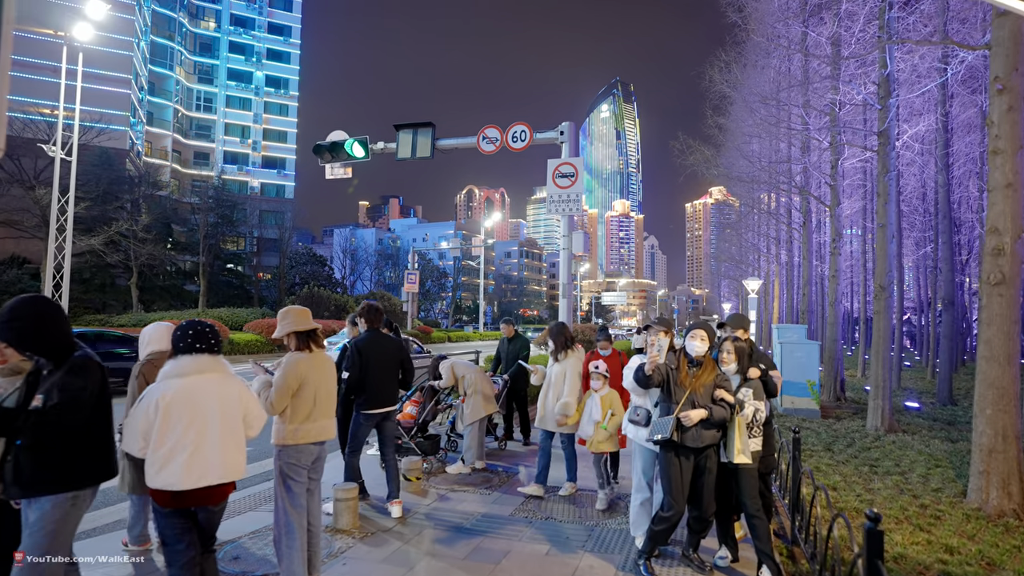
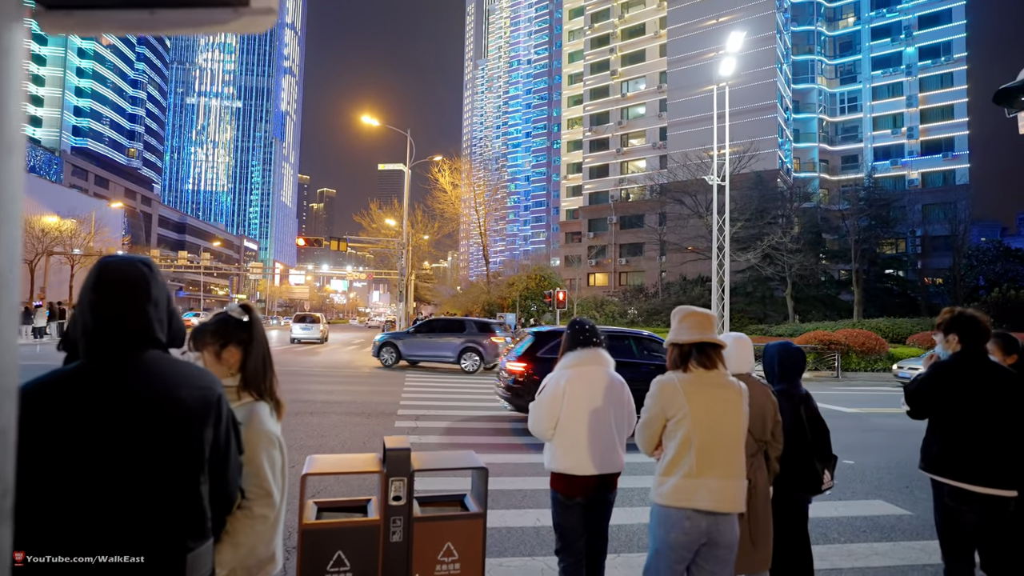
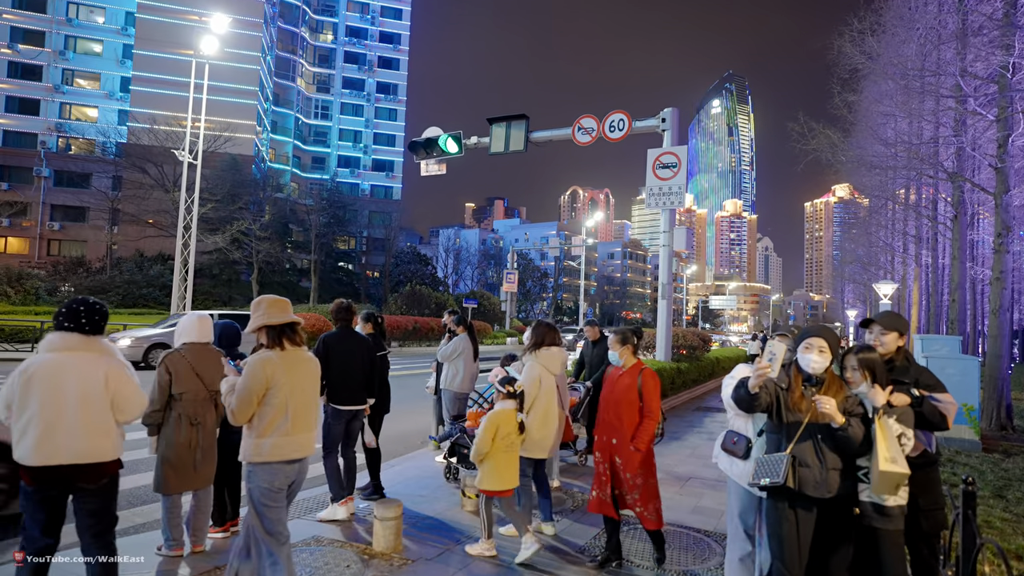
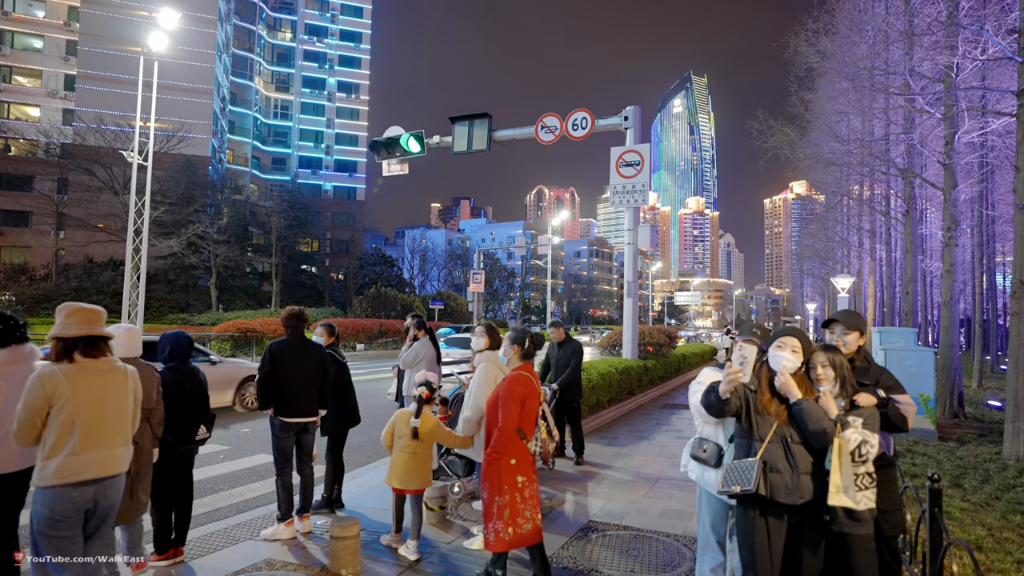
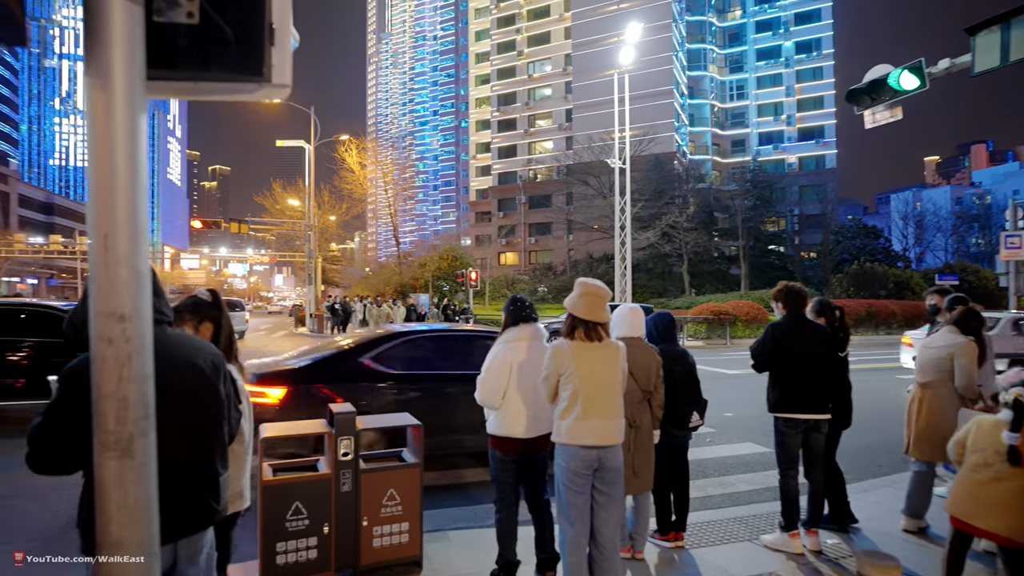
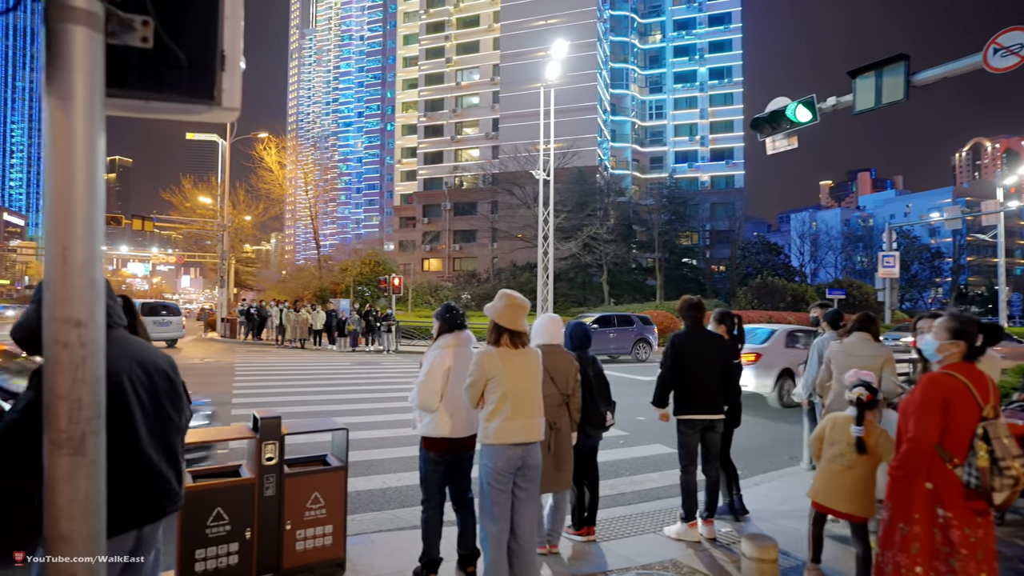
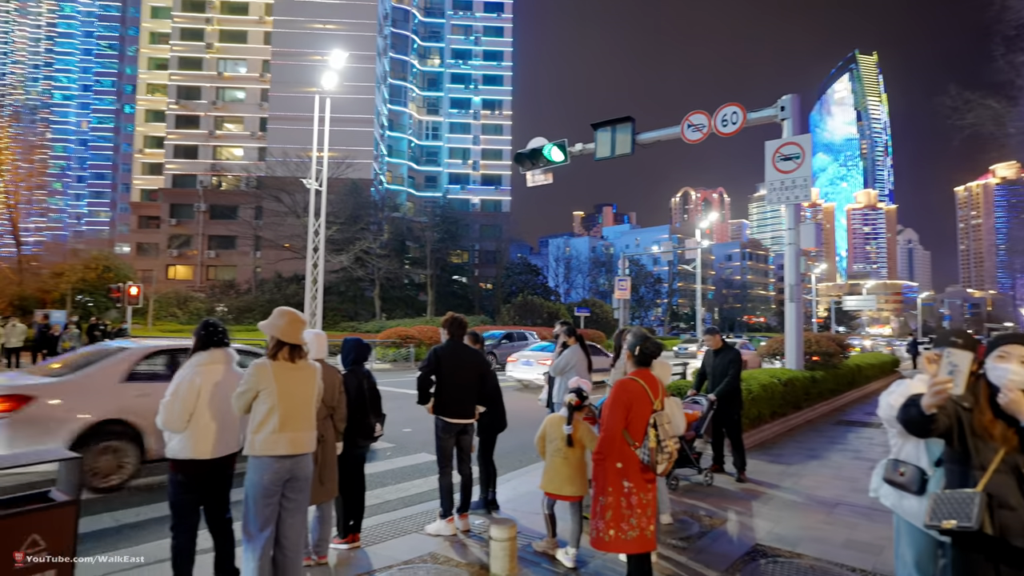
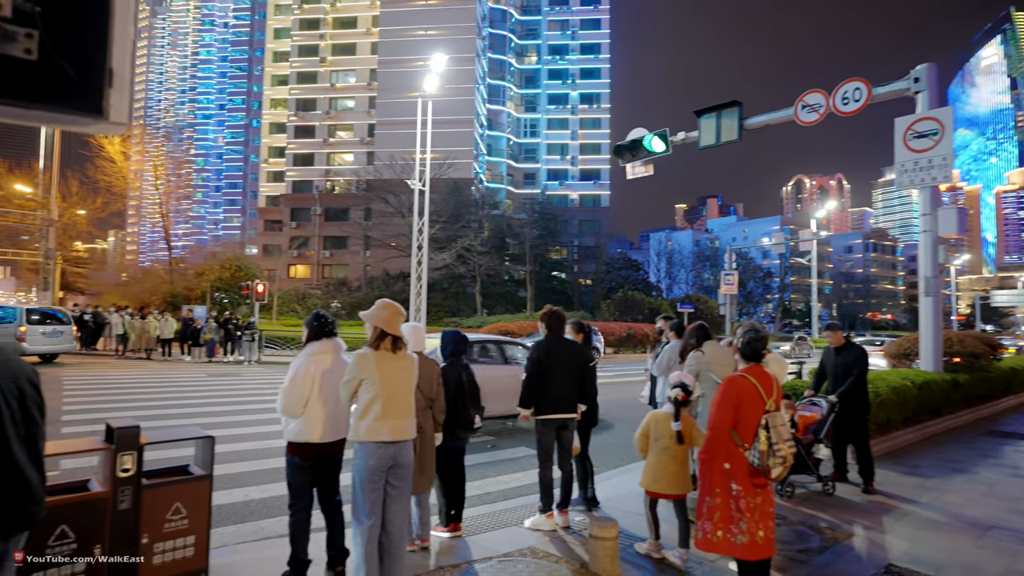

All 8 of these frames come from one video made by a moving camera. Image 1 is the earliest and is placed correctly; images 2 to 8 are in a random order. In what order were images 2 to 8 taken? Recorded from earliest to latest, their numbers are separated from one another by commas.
3, 4, 7, 8, 6, 5, 2
